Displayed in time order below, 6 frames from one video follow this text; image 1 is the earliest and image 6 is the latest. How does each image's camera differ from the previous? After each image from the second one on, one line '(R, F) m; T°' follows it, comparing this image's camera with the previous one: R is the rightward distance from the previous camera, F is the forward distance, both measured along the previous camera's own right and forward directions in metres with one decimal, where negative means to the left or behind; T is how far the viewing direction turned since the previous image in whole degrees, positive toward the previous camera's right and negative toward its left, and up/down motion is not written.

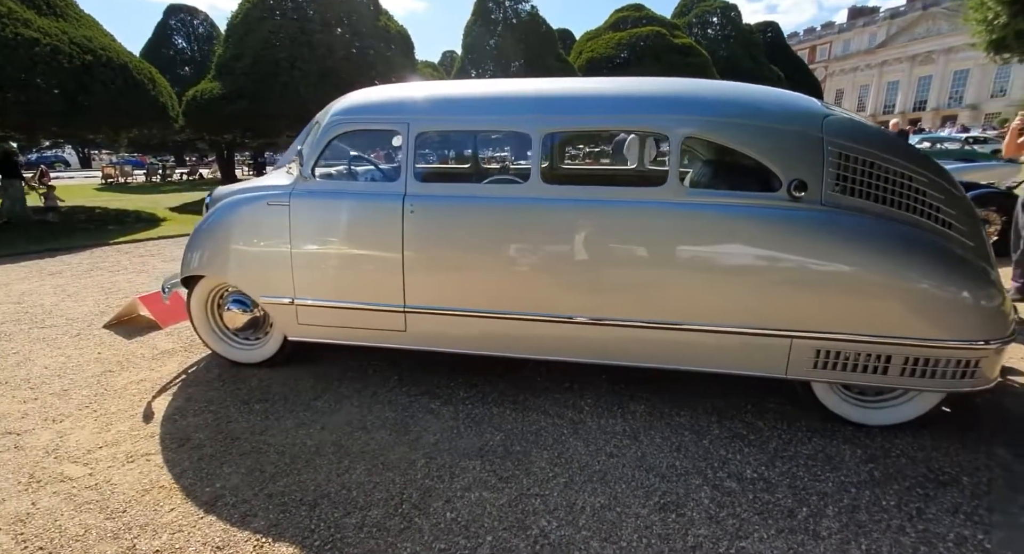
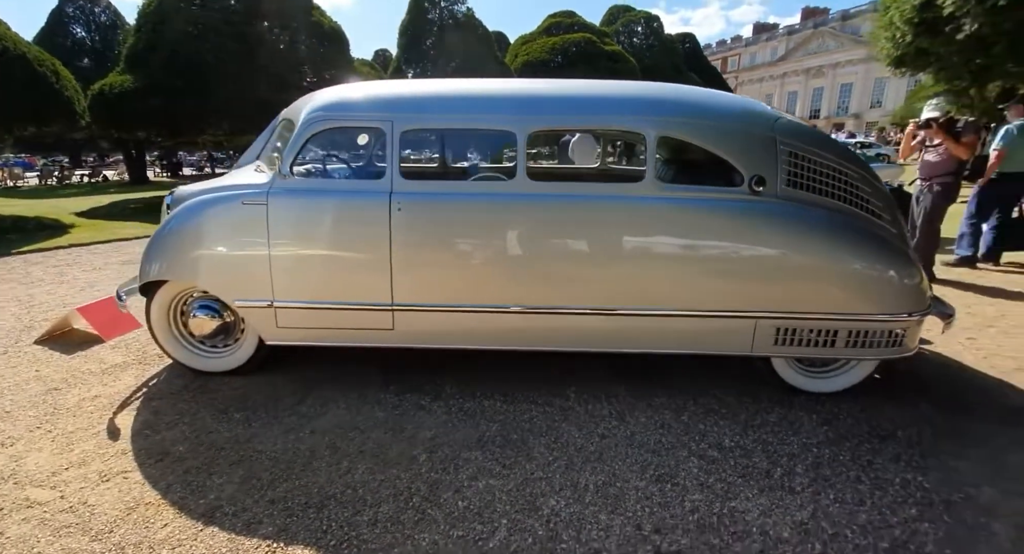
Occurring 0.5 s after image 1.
(-0.3, -0.1) m; +8°
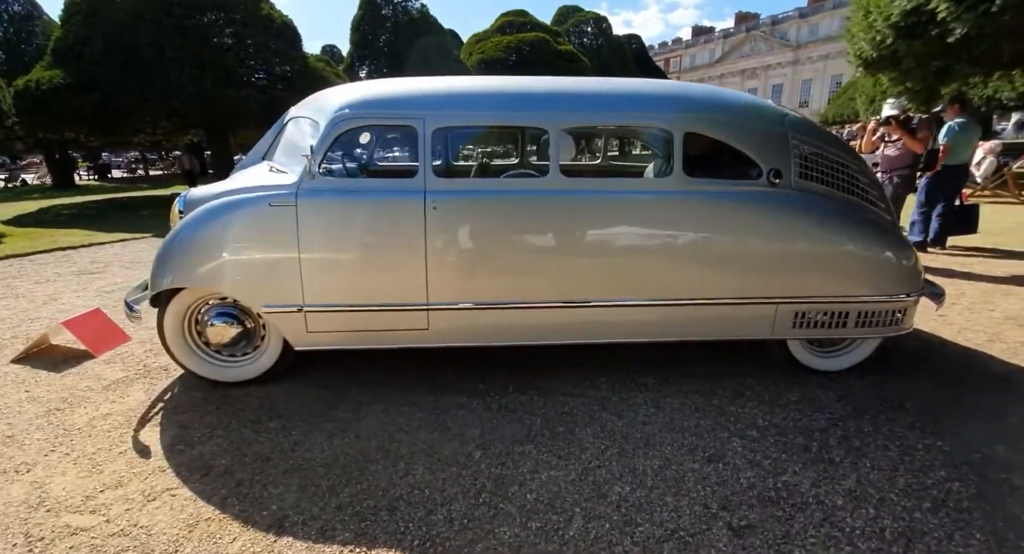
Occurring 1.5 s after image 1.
(-0.5, 0.0) m; +6°
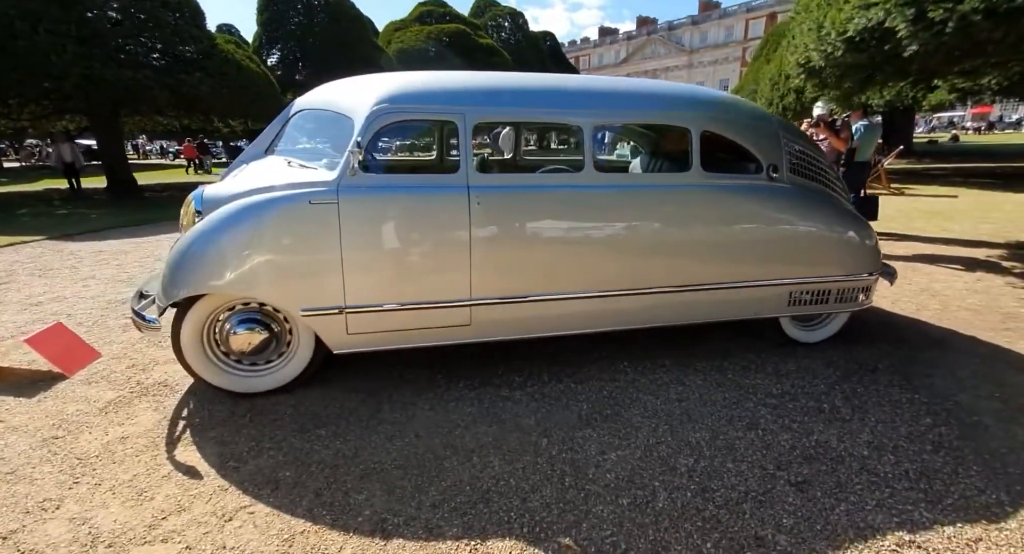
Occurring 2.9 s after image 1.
(-0.7, 0.0) m; +10°
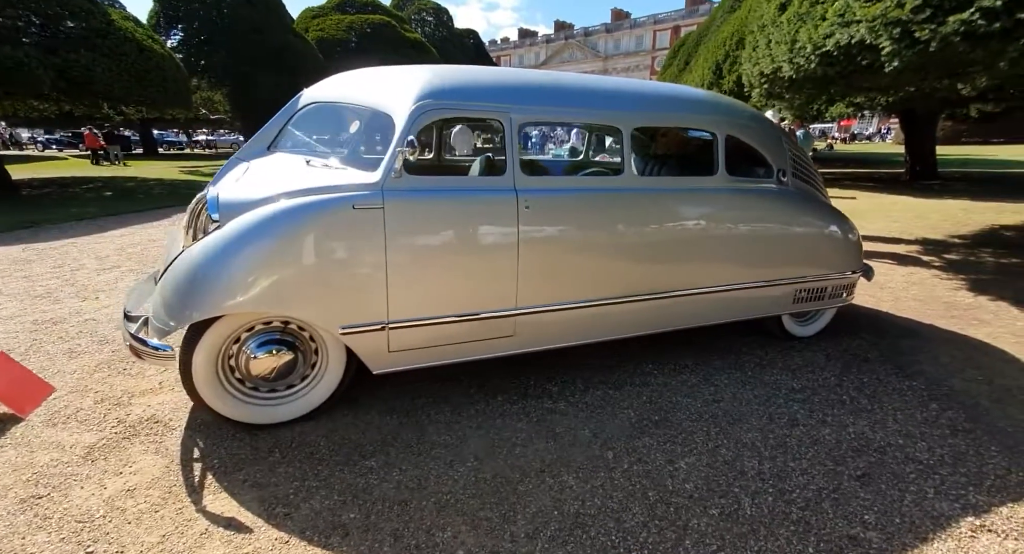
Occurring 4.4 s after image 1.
(-0.7, +0.2) m; +10°
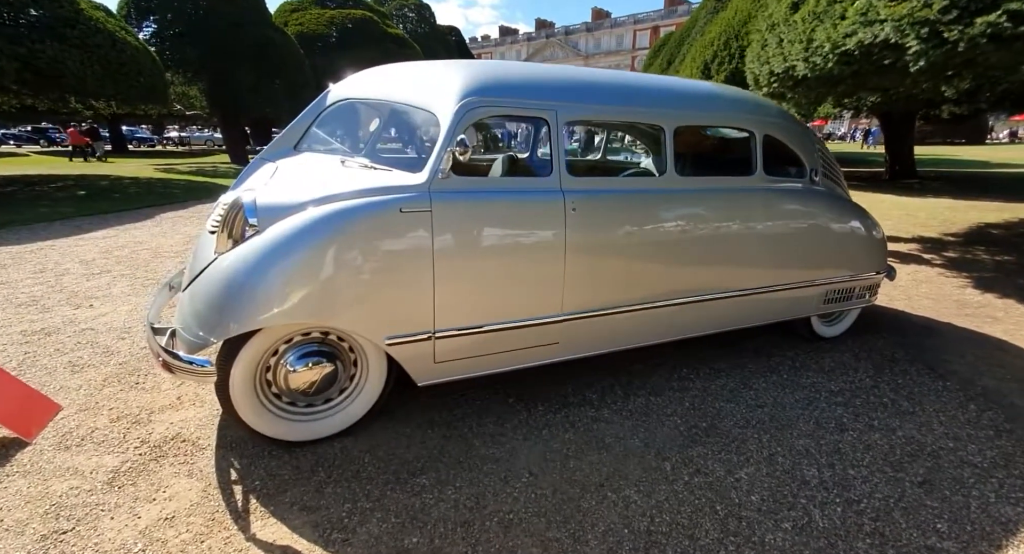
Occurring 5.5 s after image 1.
(-0.3, +0.1) m; +3°
